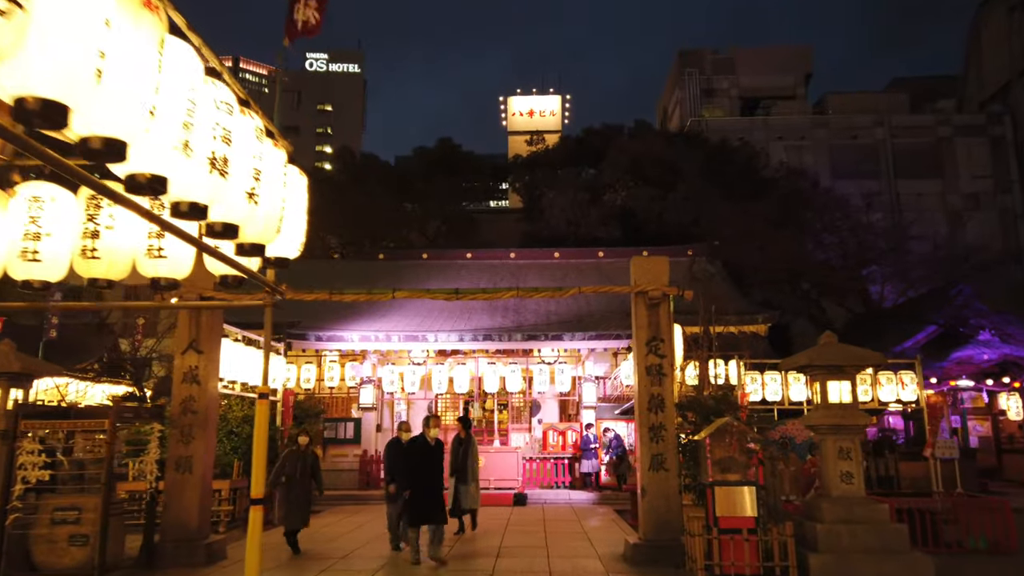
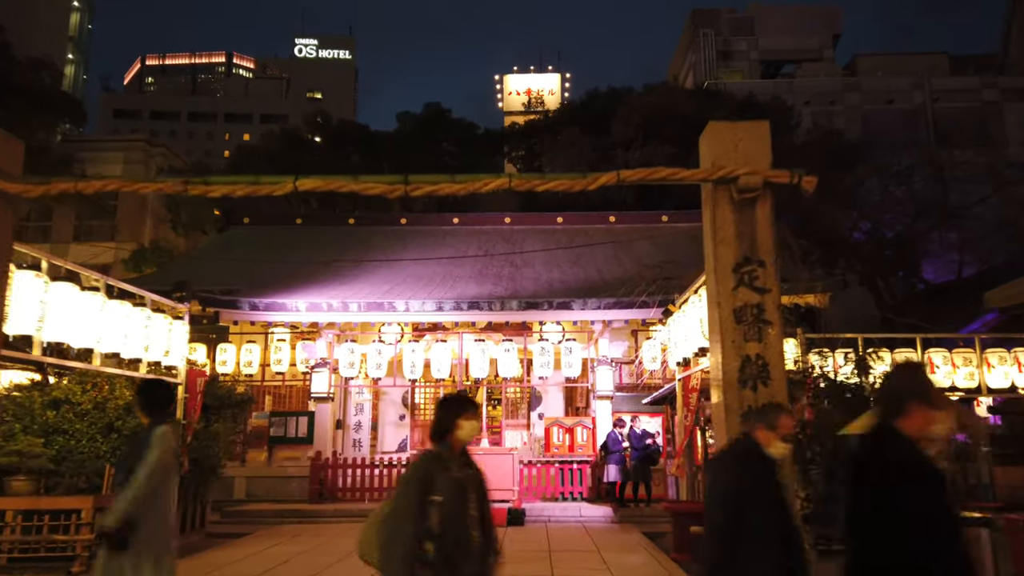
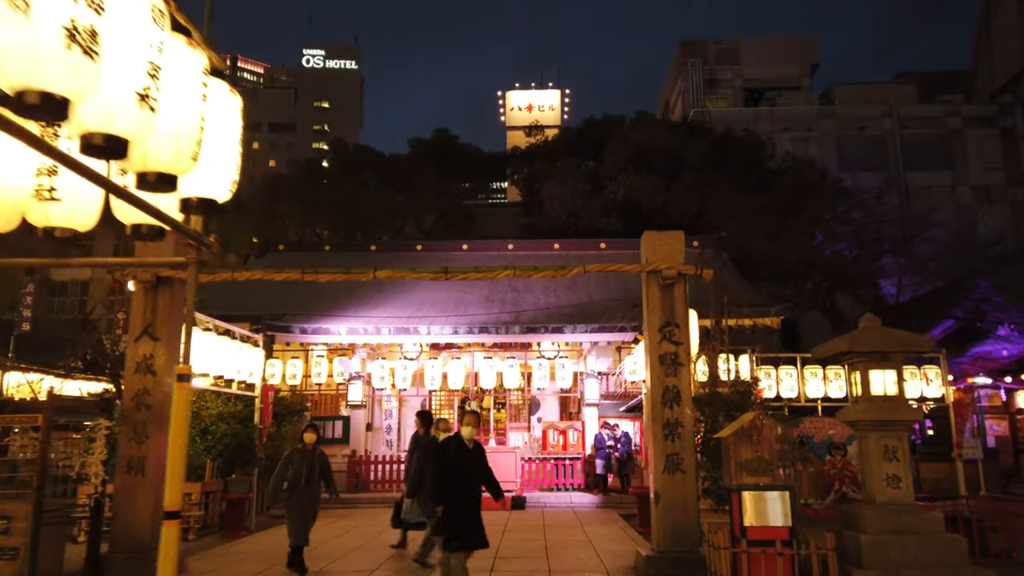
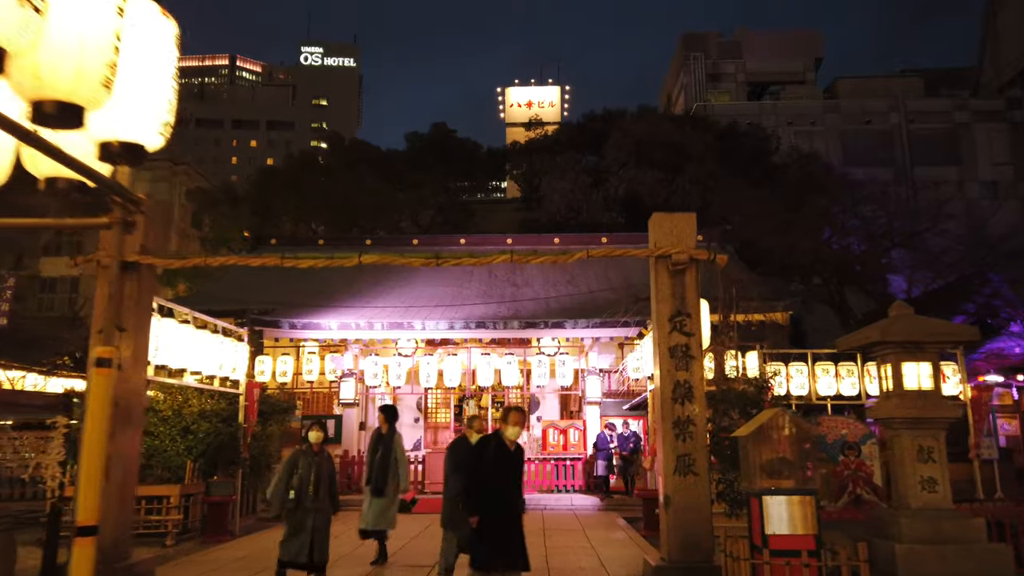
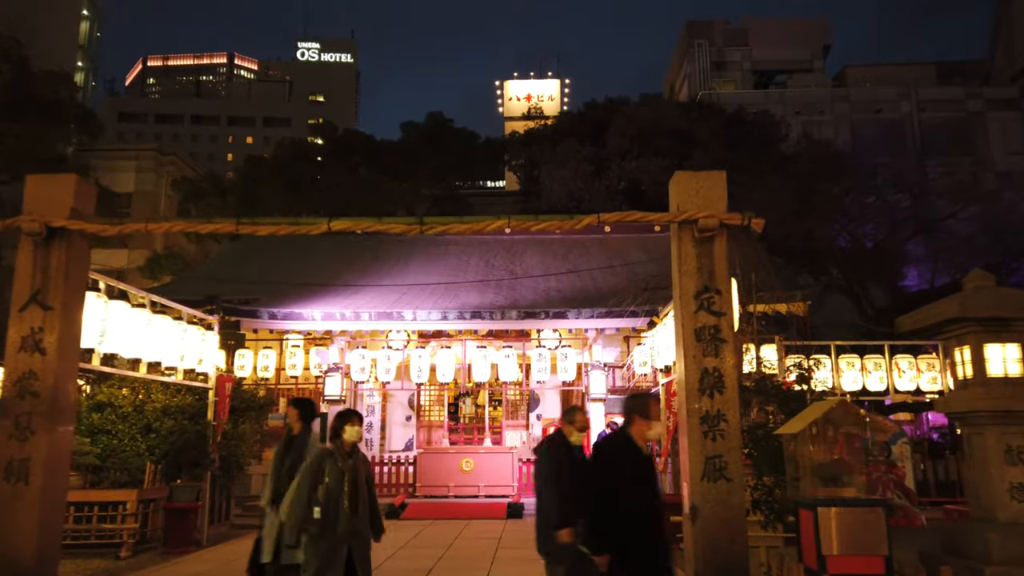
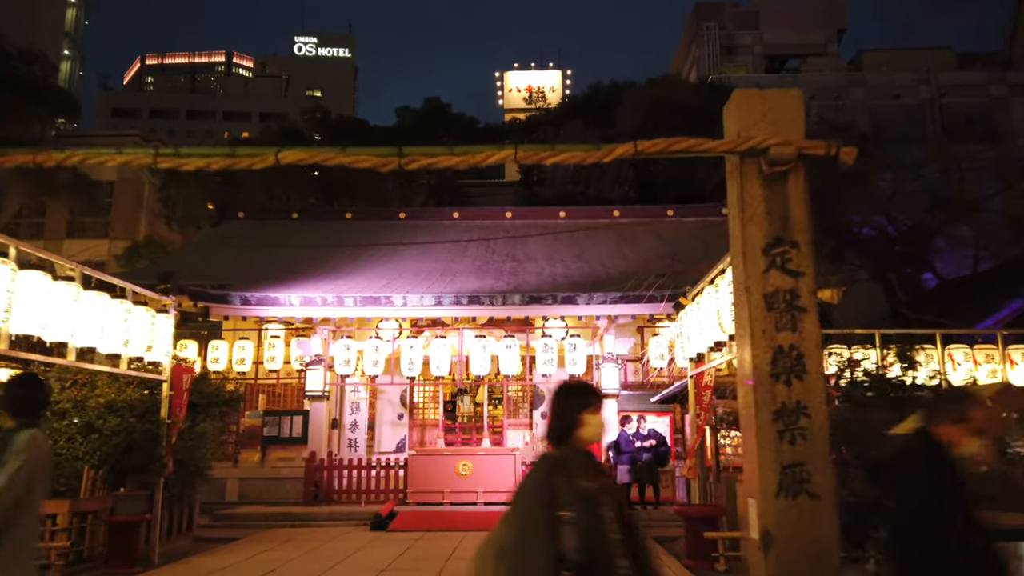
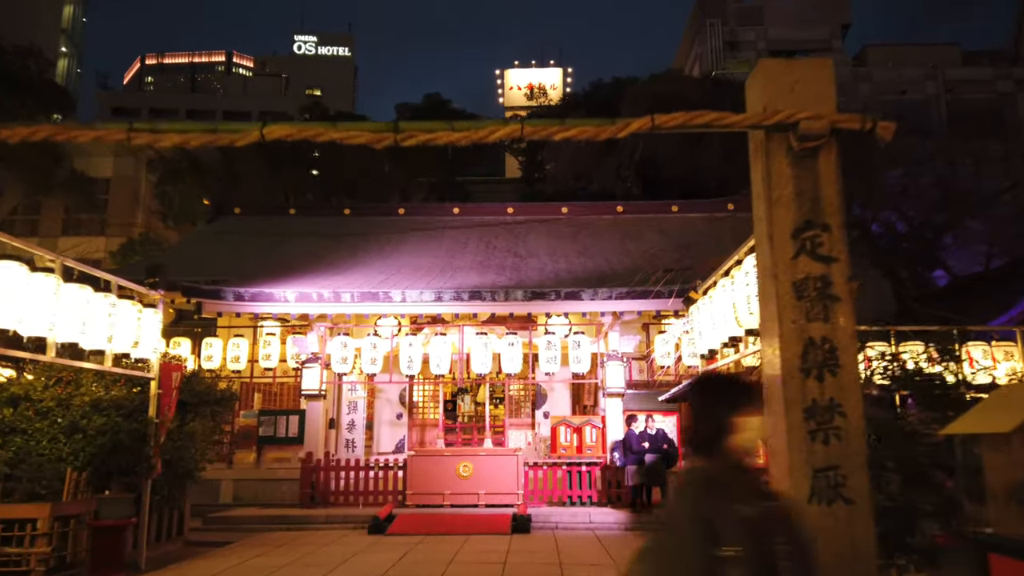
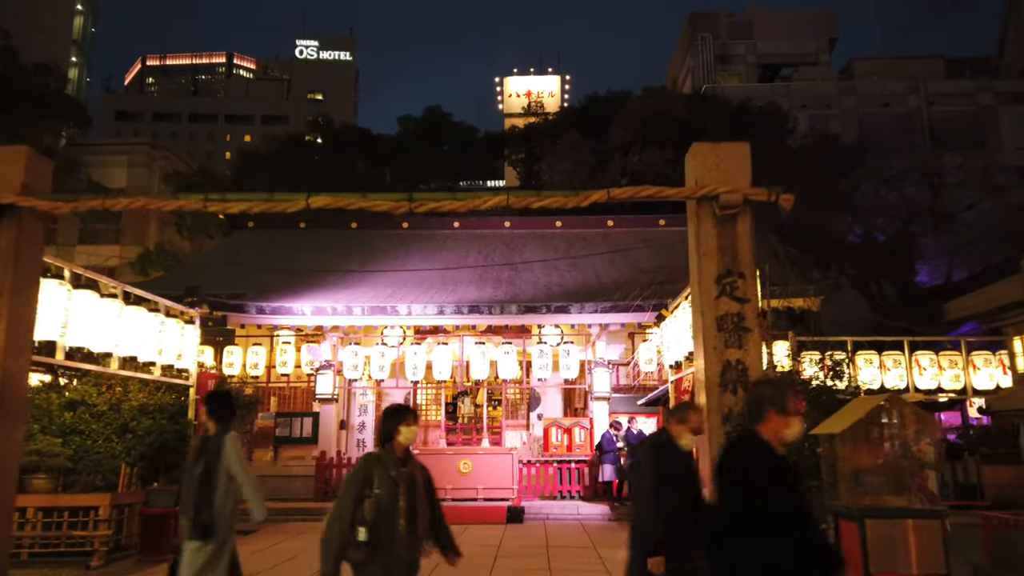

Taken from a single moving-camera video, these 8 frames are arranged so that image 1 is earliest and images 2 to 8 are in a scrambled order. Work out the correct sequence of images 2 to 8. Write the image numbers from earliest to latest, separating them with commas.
3, 4, 5, 8, 2, 6, 7
